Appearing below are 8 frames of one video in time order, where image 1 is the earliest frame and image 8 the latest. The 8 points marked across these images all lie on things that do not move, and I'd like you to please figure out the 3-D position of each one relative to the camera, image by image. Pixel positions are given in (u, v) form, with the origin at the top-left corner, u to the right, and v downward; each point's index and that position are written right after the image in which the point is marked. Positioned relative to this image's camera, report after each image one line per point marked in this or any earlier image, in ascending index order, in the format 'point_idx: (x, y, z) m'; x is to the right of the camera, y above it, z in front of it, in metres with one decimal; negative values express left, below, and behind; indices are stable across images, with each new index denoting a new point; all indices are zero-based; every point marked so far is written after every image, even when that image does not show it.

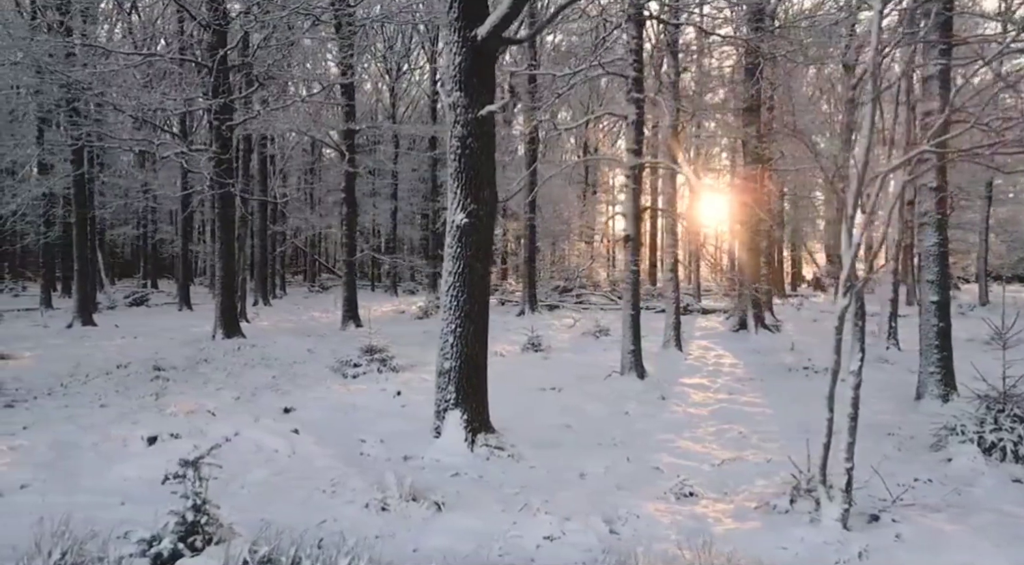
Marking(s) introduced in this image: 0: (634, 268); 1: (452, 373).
0: (+2.0, +0.2, +12.6) m
1: (-0.5, -0.8, +6.5) m
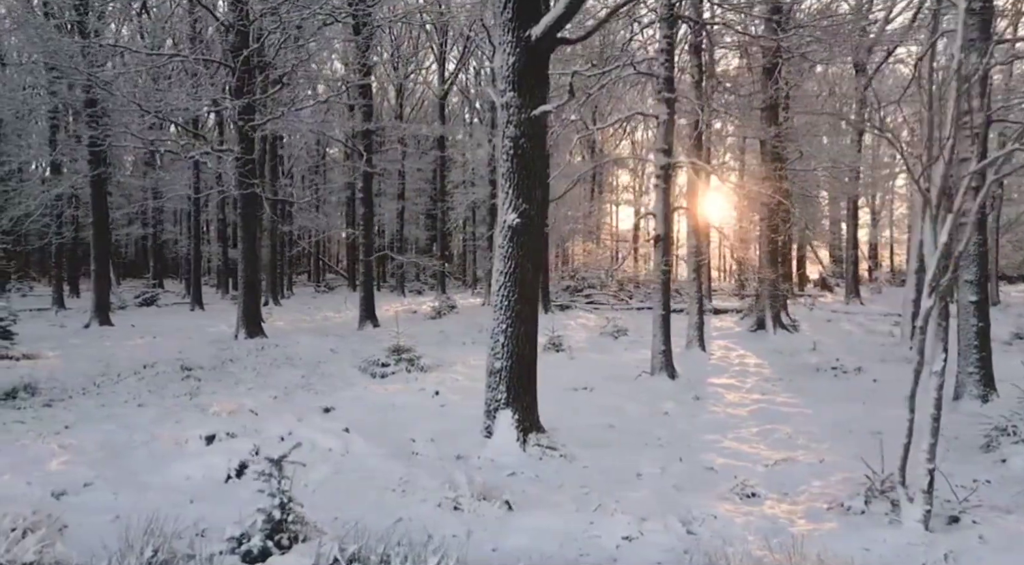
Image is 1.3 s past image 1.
0: (+2.5, +0.2, +12.6) m
1: (-0.1, -0.8, +6.5) m
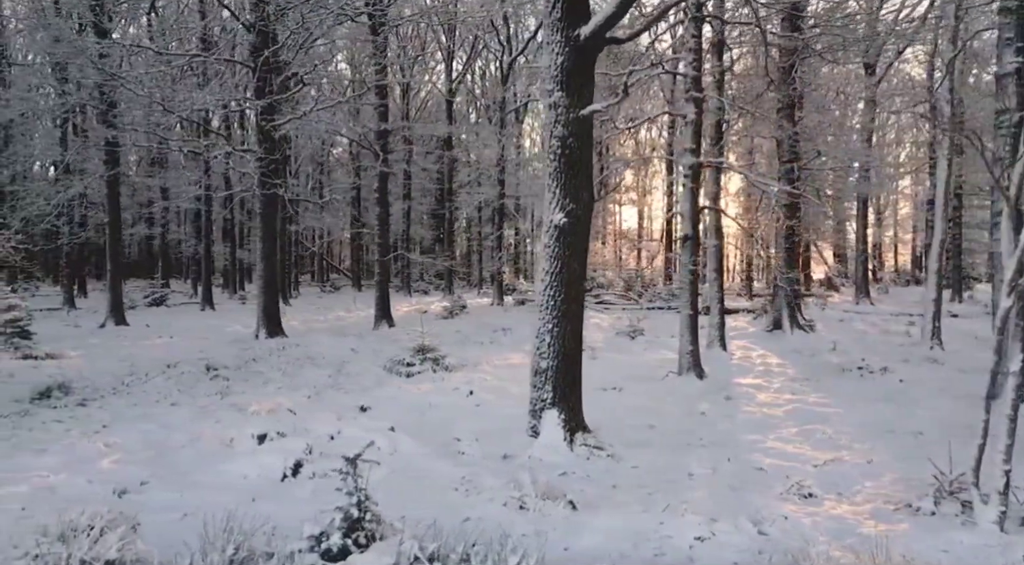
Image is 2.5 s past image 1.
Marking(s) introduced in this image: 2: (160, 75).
0: (+3.0, +0.2, +12.6) m
1: (+0.3, -0.8, +6.5) m
2: (-6.6, +3.9, +14.1) m
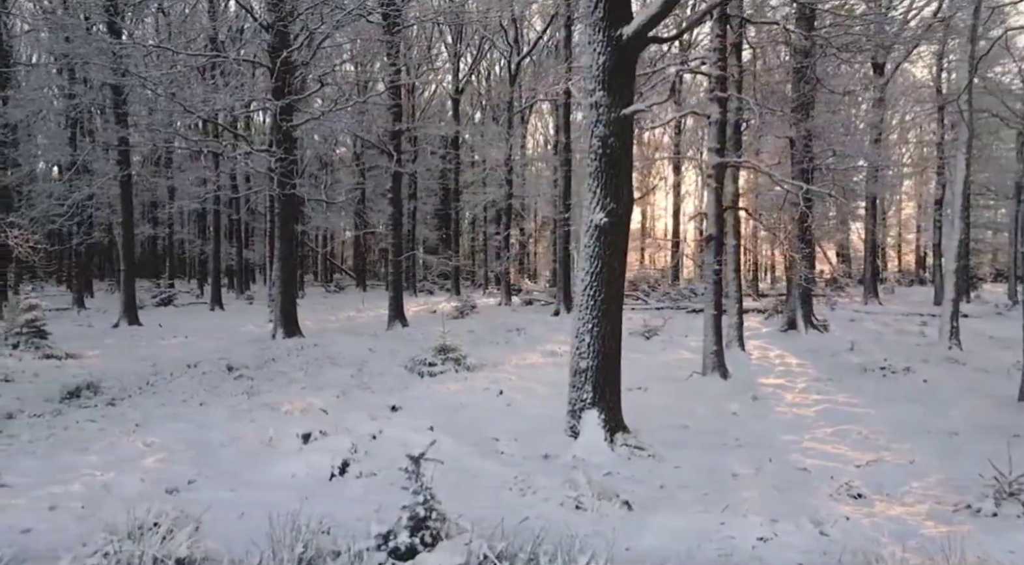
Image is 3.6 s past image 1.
0: (+3.4, +0.3, +12.6) m
1: (+0.7, -0.8, +6.5) m
2: (-6.2, +3.9, +14.1) m
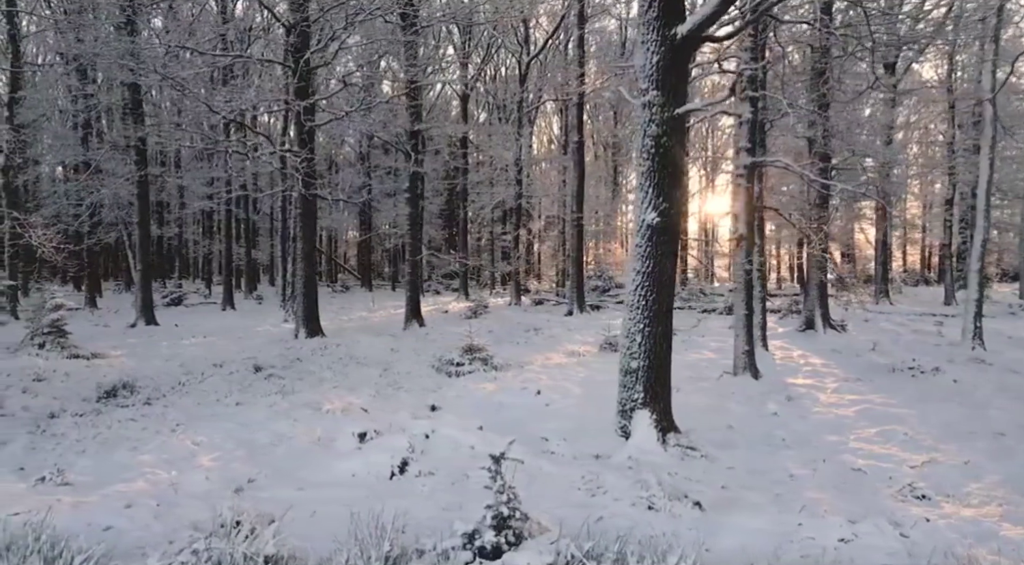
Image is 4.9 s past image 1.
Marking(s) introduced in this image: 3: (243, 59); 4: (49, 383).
0: (+3.9, +0.3, +12.5) m
1: (+1.1, -0.8, +6.5) m
2: (-5.7, +3.9, +14.2) m
3: (-4.8, +4.0, +13.7) m
4: (-7.4, -1.6, +12.0) m
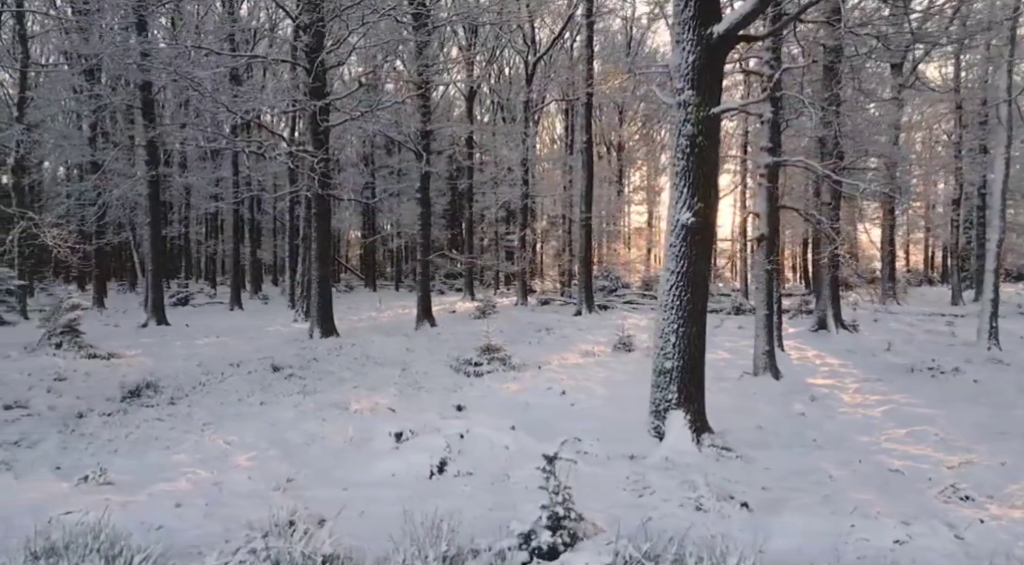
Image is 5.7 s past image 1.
0: (+4.2, +0.3, +12.5) m
1: (+1.4, -0.8, +6.5) m
2: (-5.4, +3.9, +14.3) m
3: (-4.5, +4.0, +13.7) m
4: (-7.1, -1.6, +12.1) m
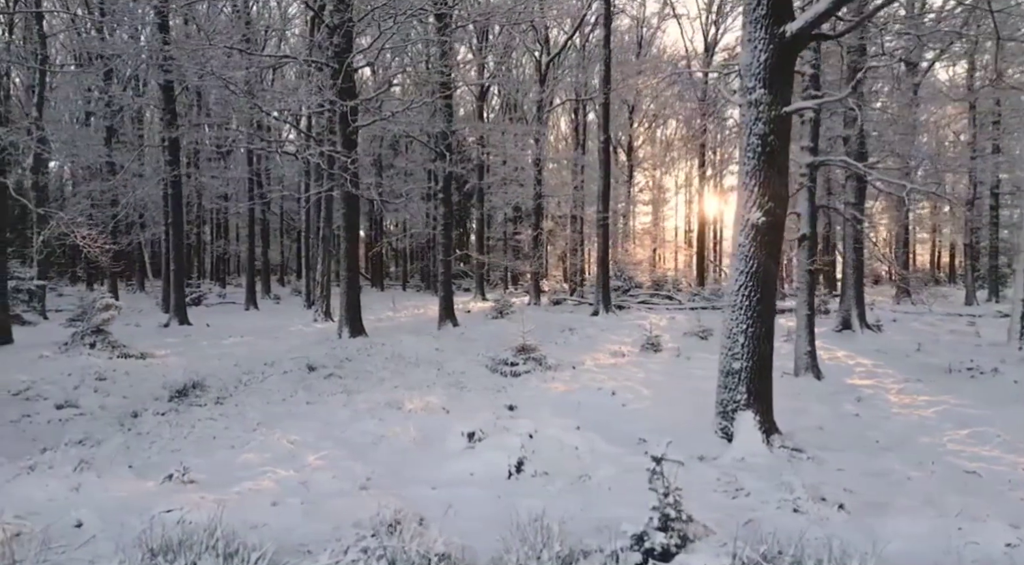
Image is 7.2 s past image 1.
0: (+4.9, +0.3, +12.4) m
1: (+2.0, -0.8, +6.4) m
2: (-4.7, +3.9, +14.3) m
3: (-3.8, +4.0, +13.8) m
4: (-6.4, -1.6, +12.2) m
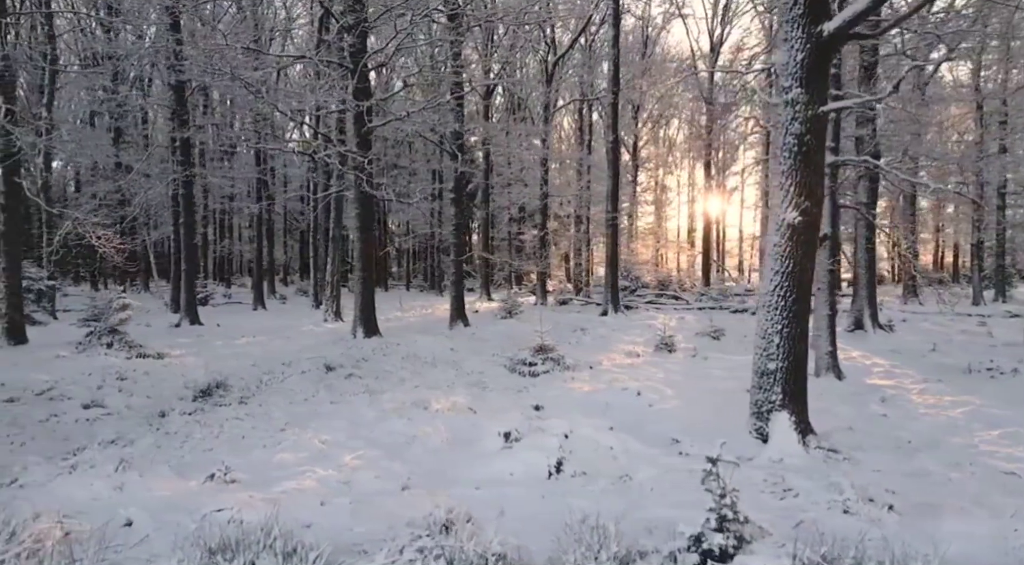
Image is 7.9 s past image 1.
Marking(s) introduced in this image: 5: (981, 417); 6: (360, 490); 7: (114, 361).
0: (+5.2, +0.3, +12.4) m
1: (+2.3, -0.8, +6.4) m
2: (-4.3, +3.9, +14.3) m
3: (-3.4, +4.0, +13.8) m
4: (-6.1, -1.6, +12.2) m
5: (+5.6, -1.6, +9.0) m
6: (-1.0, -1.3, +4.9) m
7: (-7.3, -1.5, +14.1) m
